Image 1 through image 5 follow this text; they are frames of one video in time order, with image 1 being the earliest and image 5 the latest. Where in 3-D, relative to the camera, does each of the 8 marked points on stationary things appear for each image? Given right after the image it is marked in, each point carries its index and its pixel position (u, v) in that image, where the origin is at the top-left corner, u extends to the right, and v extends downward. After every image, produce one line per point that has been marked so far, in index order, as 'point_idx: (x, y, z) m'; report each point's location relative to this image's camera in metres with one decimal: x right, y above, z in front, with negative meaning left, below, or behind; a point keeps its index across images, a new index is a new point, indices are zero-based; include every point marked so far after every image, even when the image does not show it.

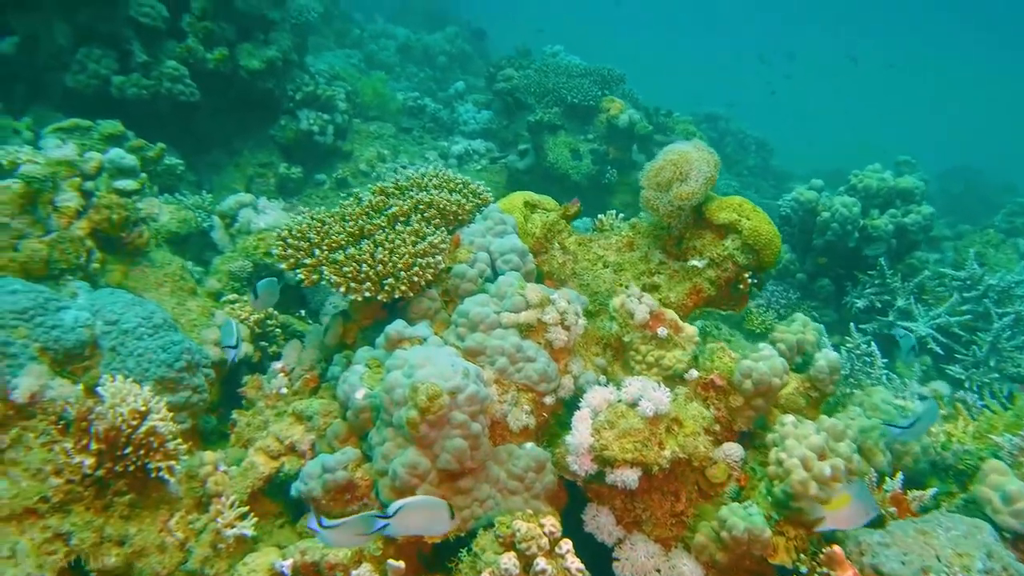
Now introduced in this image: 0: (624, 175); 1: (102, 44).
0: (+1.3, +1.3, +8.6) m
1: (-4.0, +2.4, +7.0) m
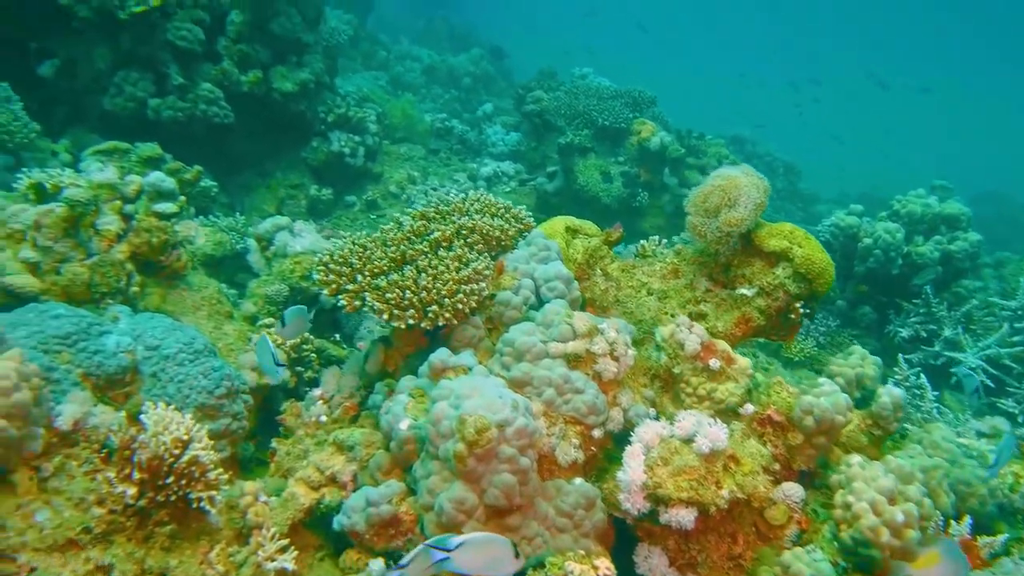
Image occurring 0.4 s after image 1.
0: (+1.7, +1.1, +8.5) m
1: (-3.6, +2.2, +7.1) m
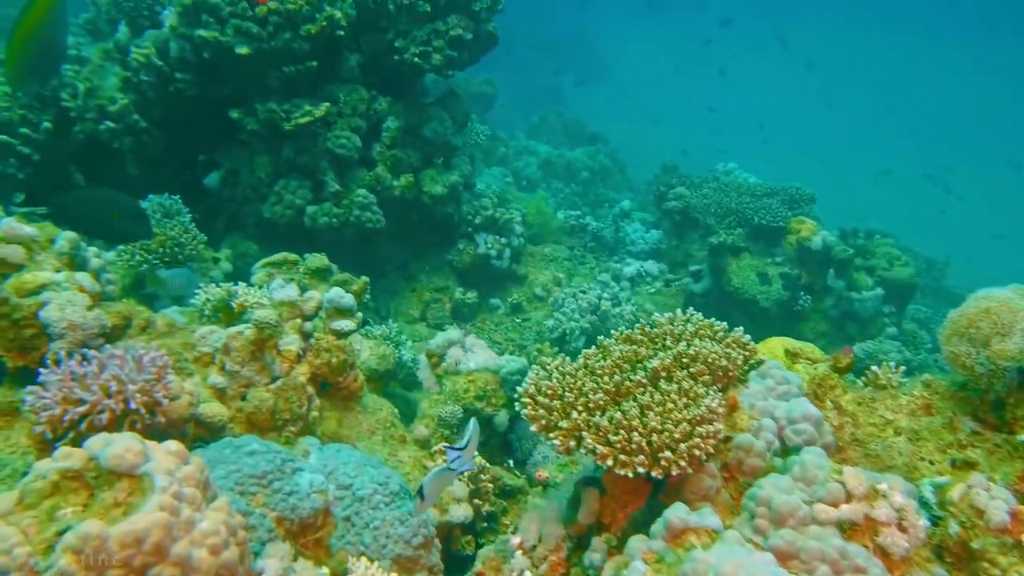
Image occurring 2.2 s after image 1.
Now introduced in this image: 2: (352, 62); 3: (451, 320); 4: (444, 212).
0: (+3.3, -0.1, +7.9) m
1: (-2.1, +1.1, +7.3) m
2: (-1.6, +2.3, +7.4) m
3: (-0.7, -0.3, +7.8) m
4: (-0.7, +0.8, +7.8) m
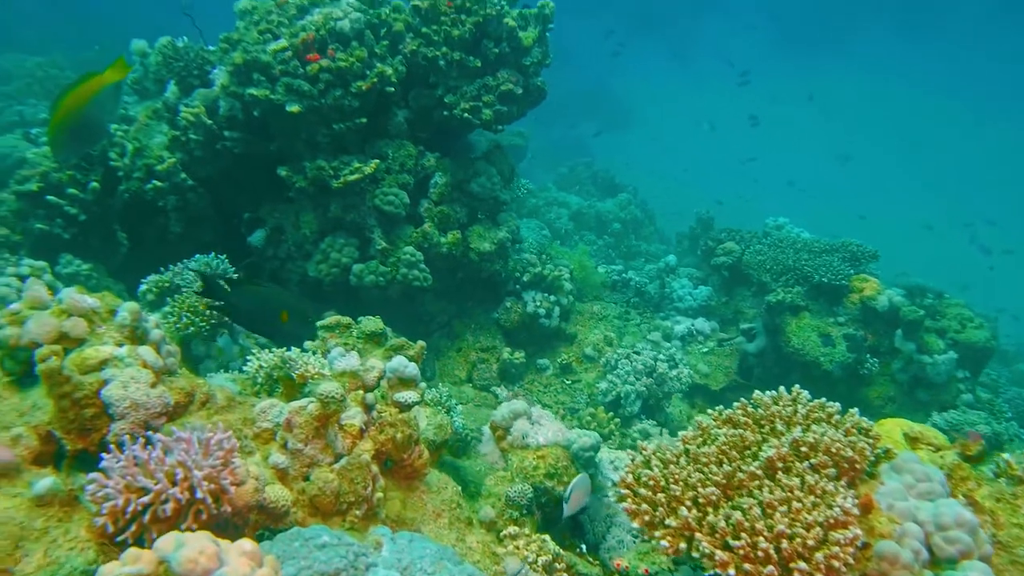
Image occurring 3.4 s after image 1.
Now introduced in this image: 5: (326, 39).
0: (+3.8, -0.8, +7.5) m
1: (-1.6, +0.5, +7.1) m
2: (-1.1, +1.7, +7.2) m
3: (-0.1, -1.0, +7.5) m
4: (-0.2, +0.2, +7.6) m
5: (-1.7, +2.4, +6.9) m
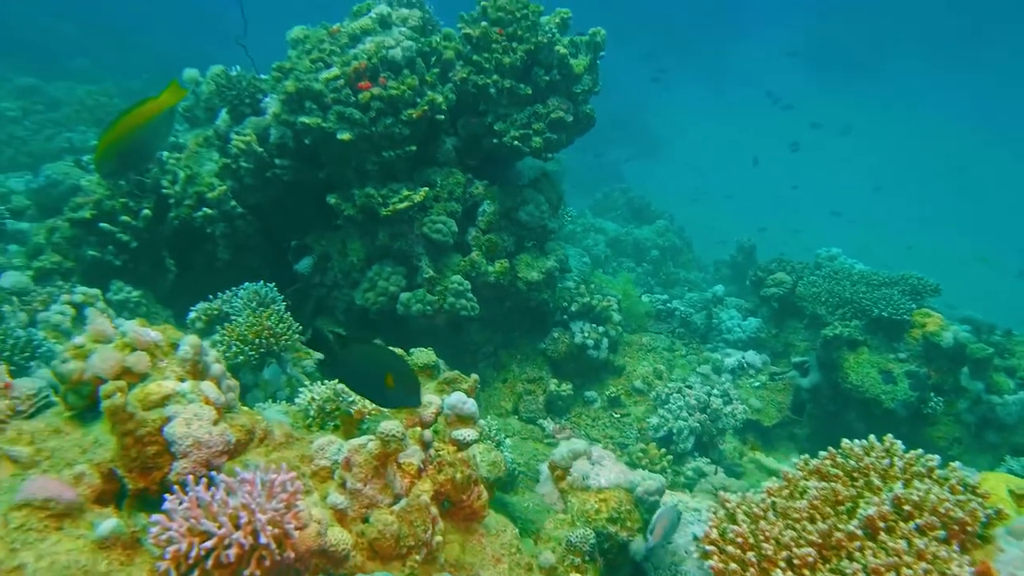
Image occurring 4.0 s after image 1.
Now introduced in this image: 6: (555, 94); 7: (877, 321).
0: (+4.3, -1.1, +7.2) m
1: (-1.1, +0.3, +7.0) m
2: (-0.6, +1.4, +7.2) m
3: (+0.3, -1.3, +7.3) m
4: (+0.3, -0.1, +7.5) m
5: (-1.3, +2.1, +6.9) m
6: (+0.4, +2.0, +7.6) m
7: (+3.8, -0.3, +7.7) m
